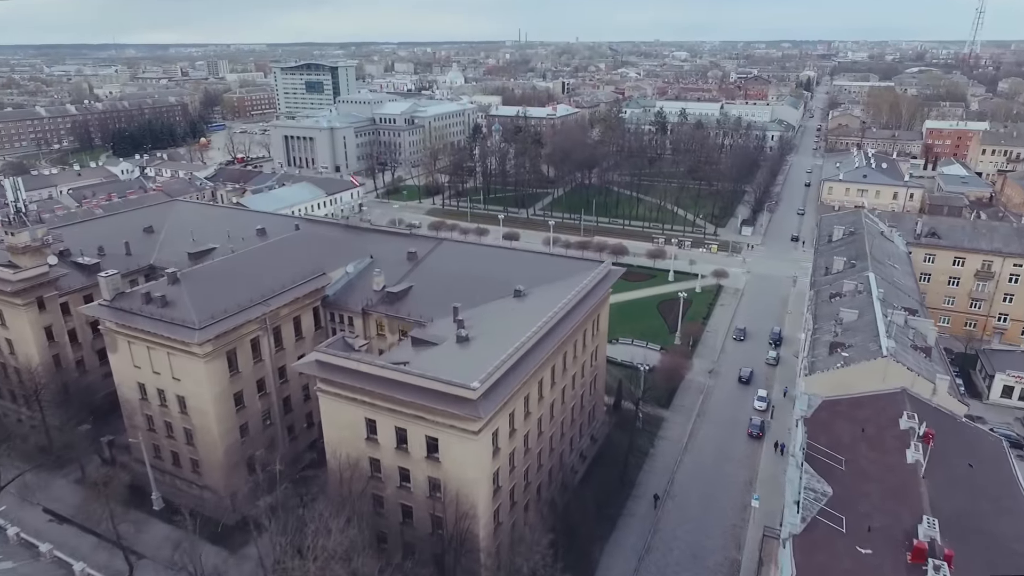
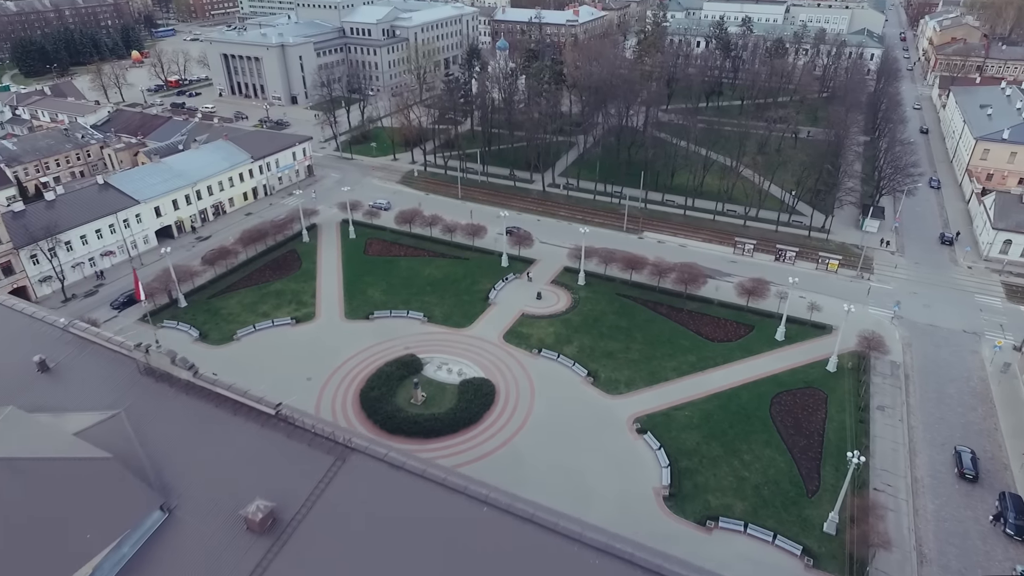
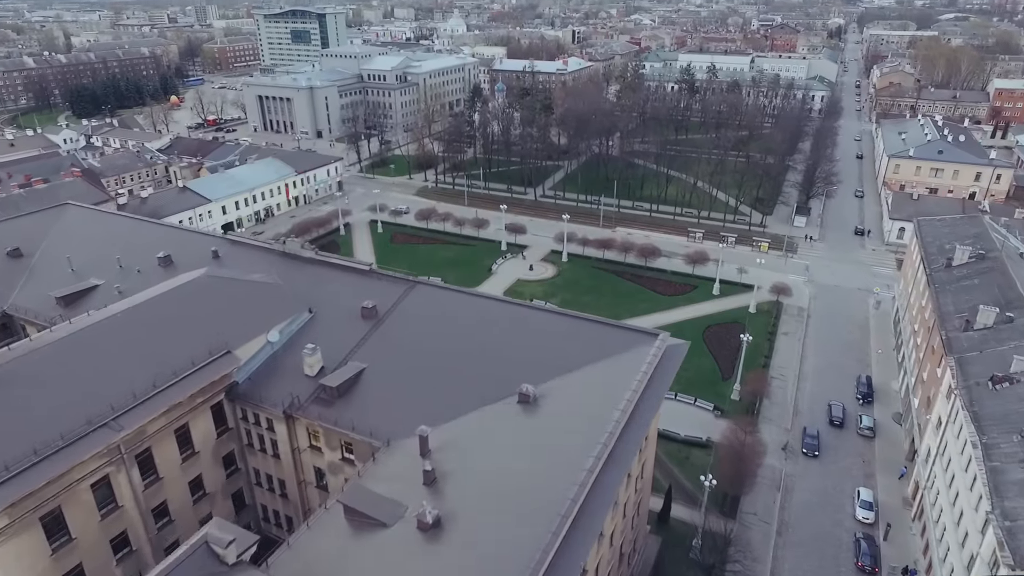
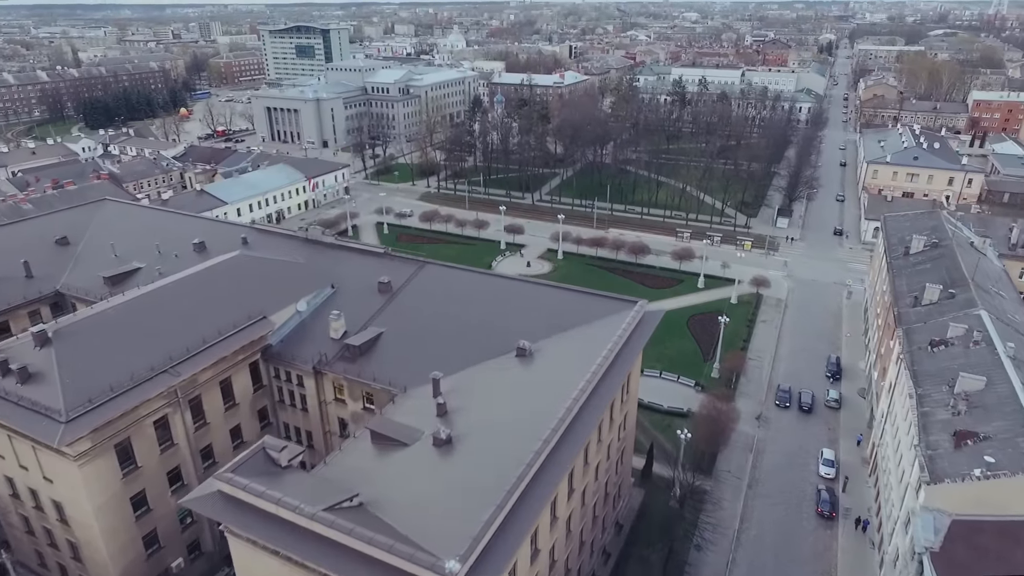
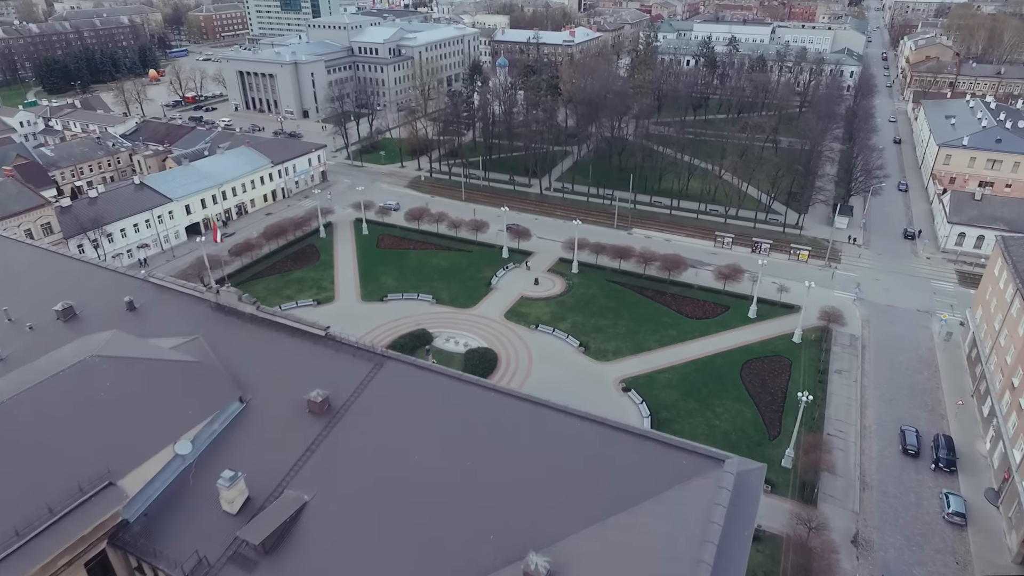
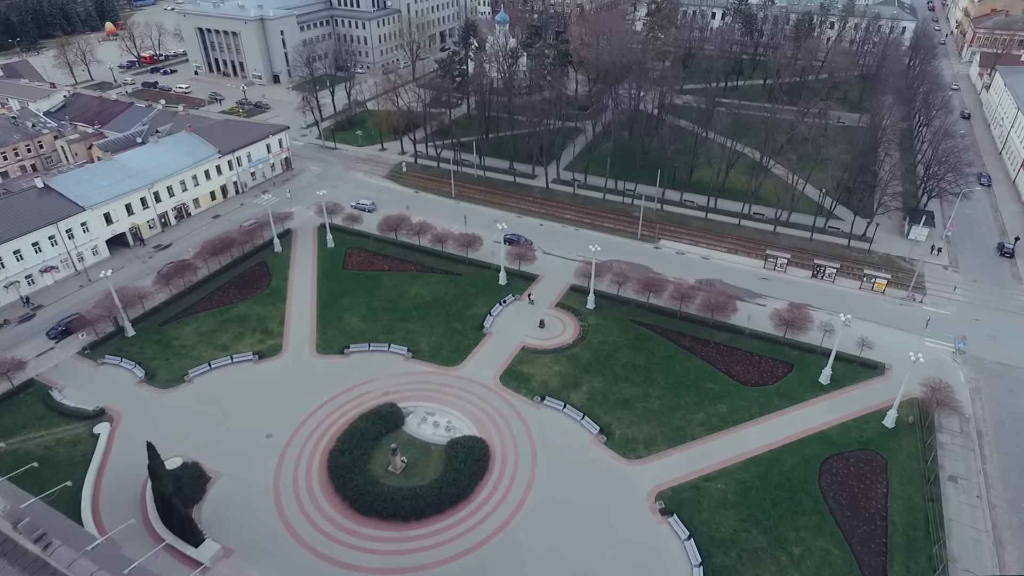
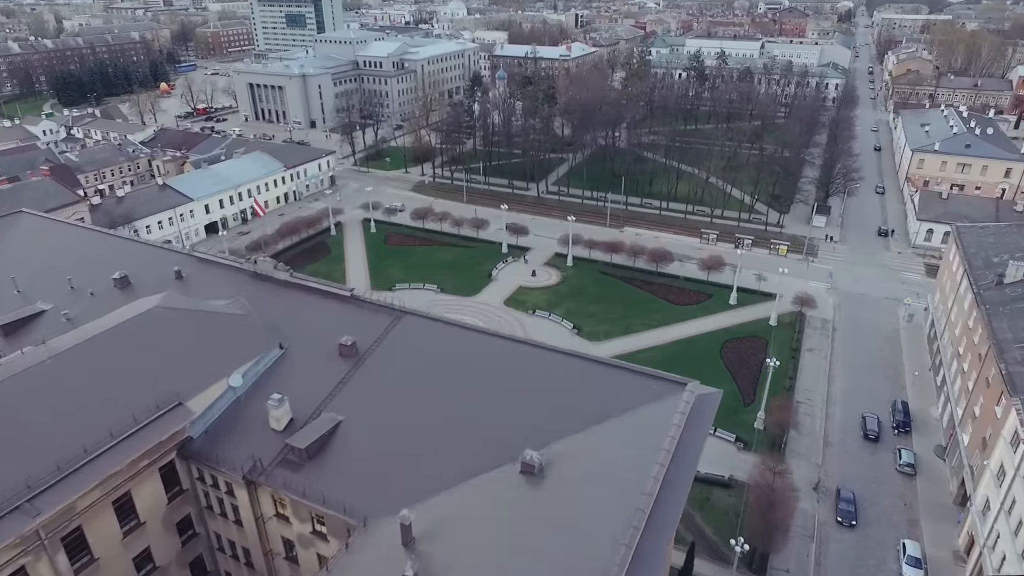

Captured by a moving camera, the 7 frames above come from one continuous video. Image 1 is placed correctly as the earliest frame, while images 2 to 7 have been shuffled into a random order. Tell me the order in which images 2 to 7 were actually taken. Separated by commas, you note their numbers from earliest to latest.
4, 3, 7, 5, 2, 6
